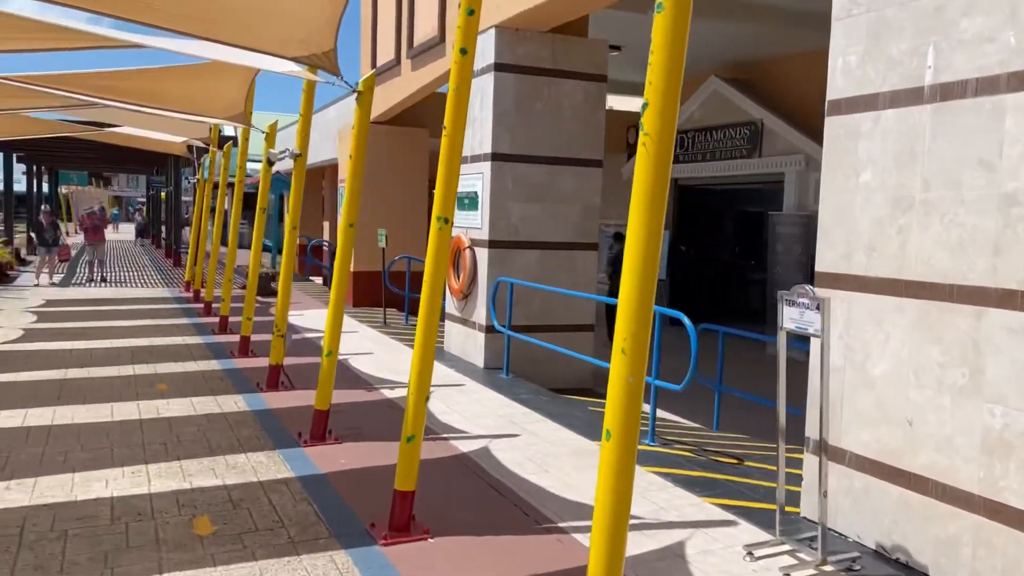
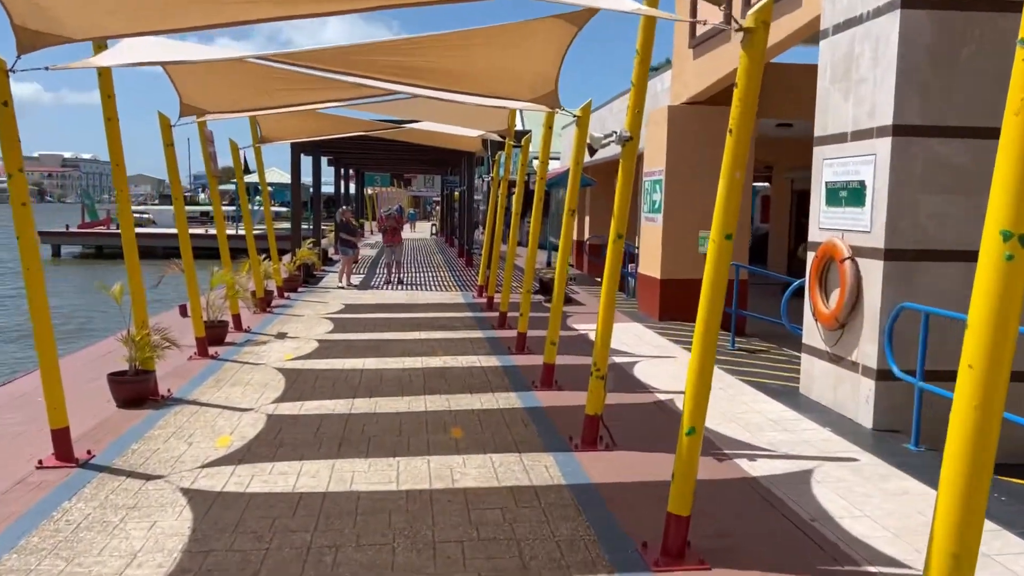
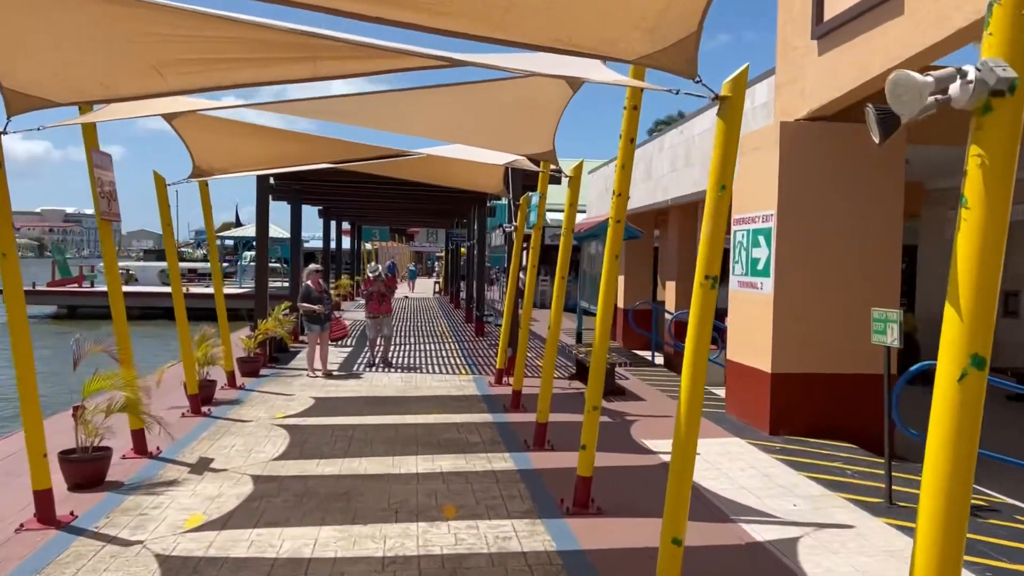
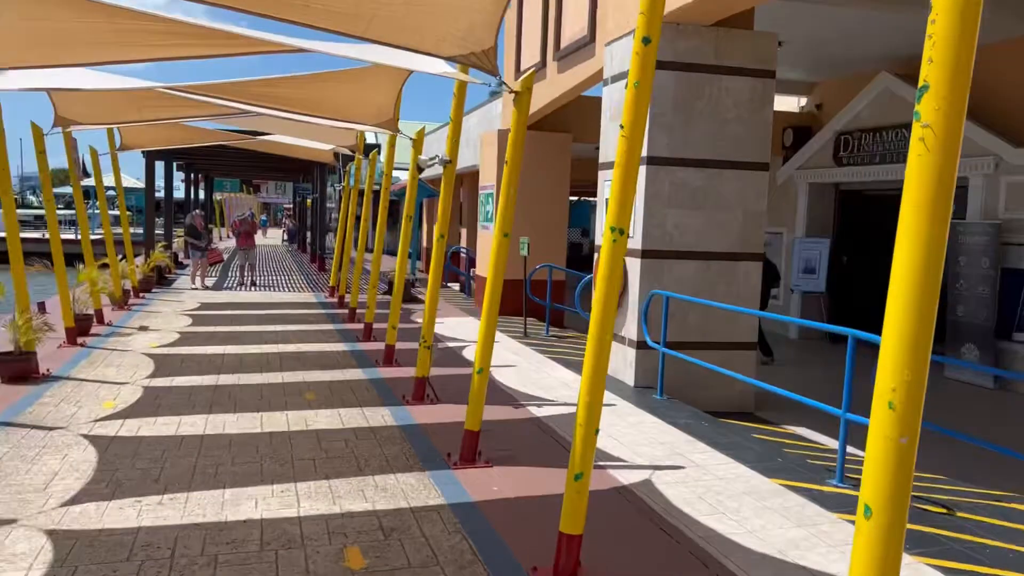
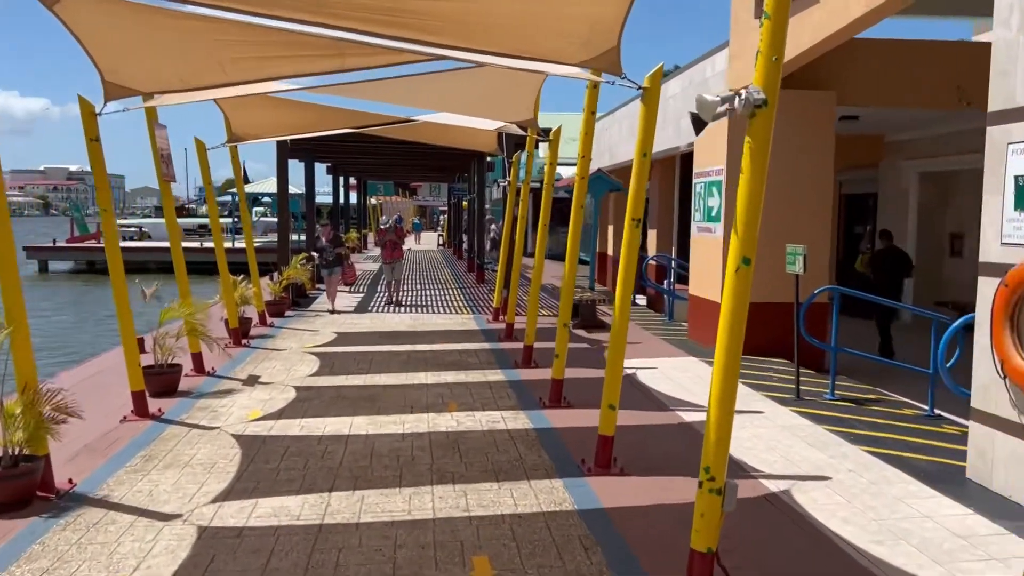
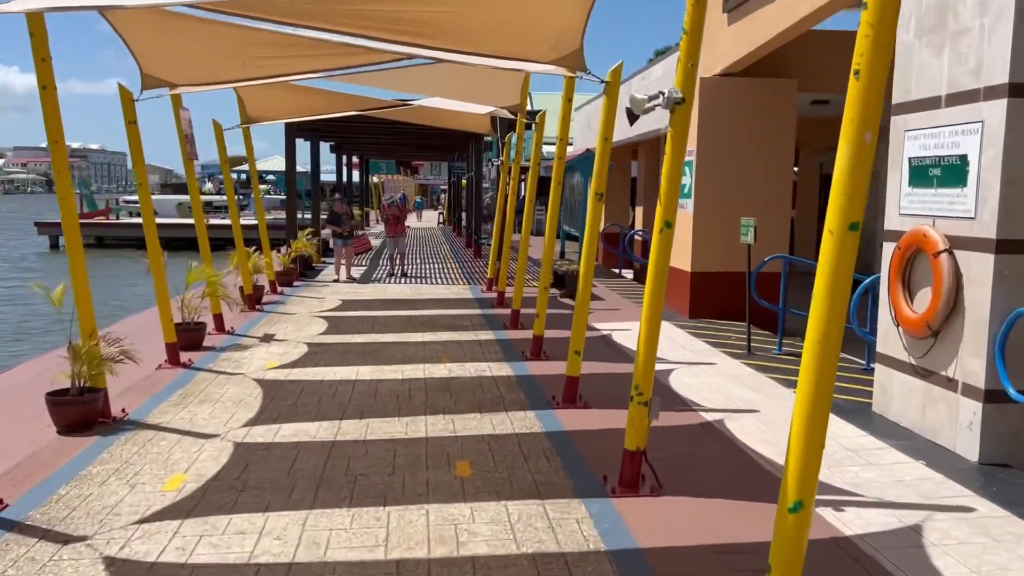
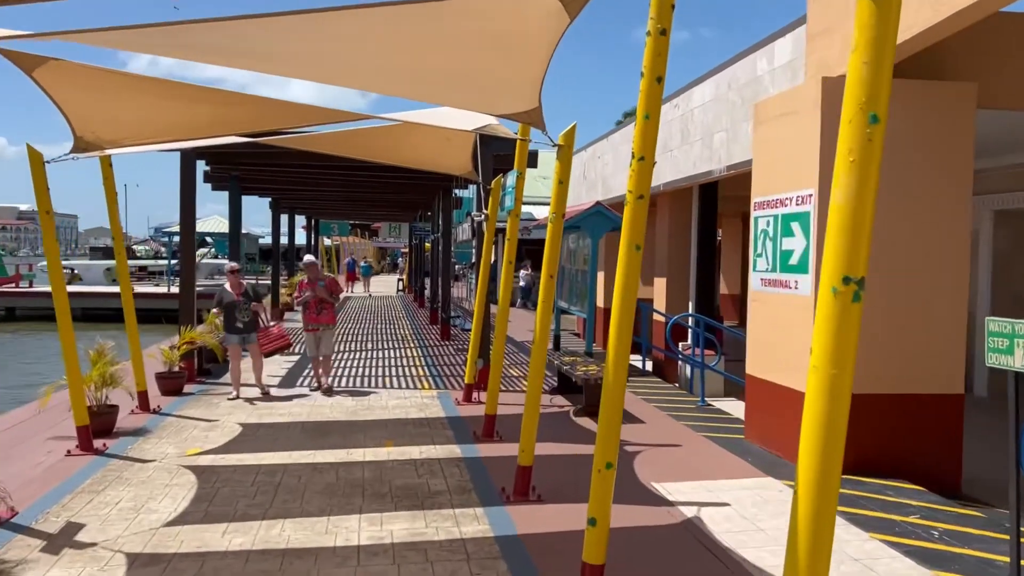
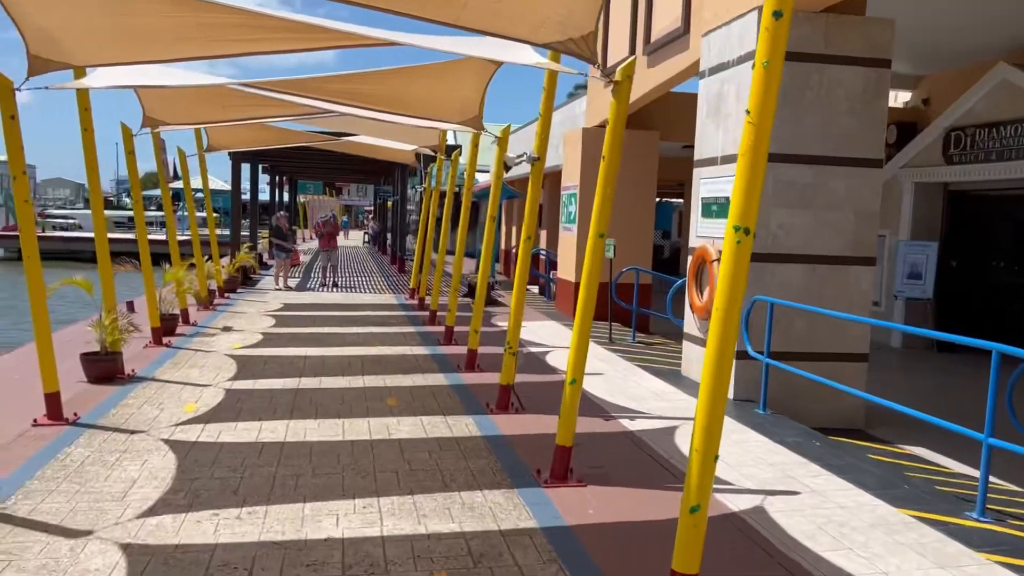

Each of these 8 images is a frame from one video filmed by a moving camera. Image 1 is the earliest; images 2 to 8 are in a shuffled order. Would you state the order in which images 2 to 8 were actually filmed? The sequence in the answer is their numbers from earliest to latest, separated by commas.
4, 8, 2, 6, 5, 3, 7
